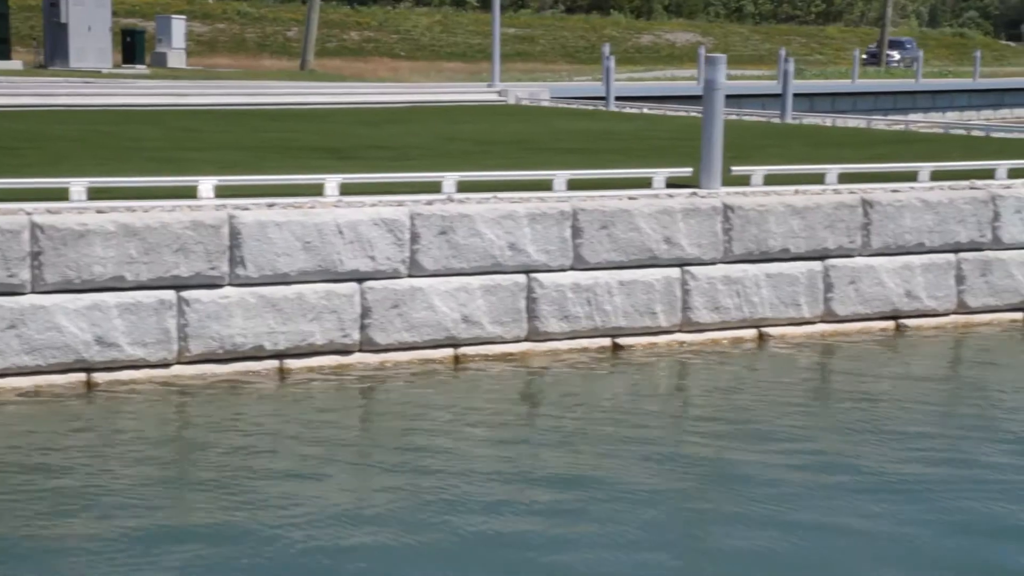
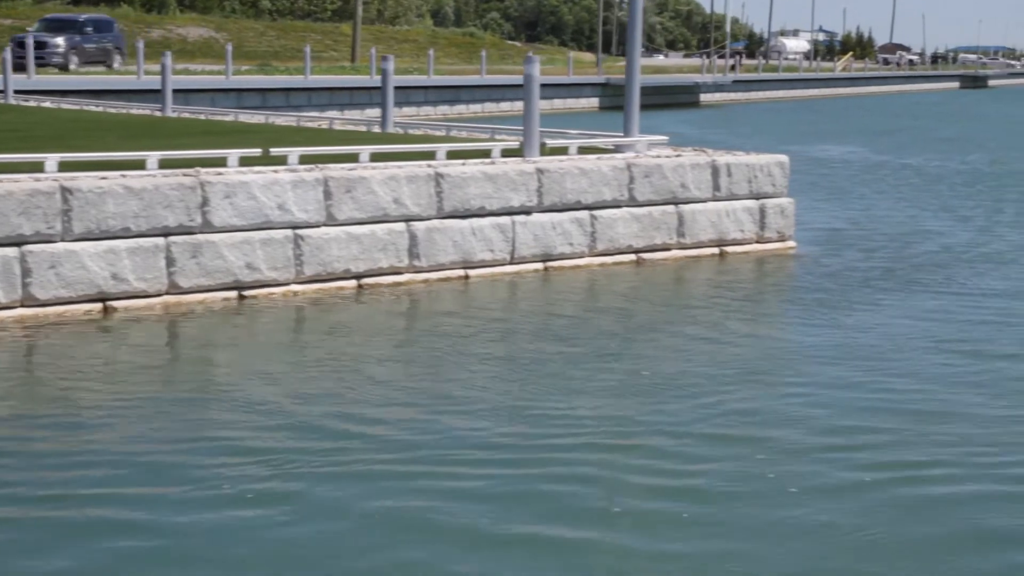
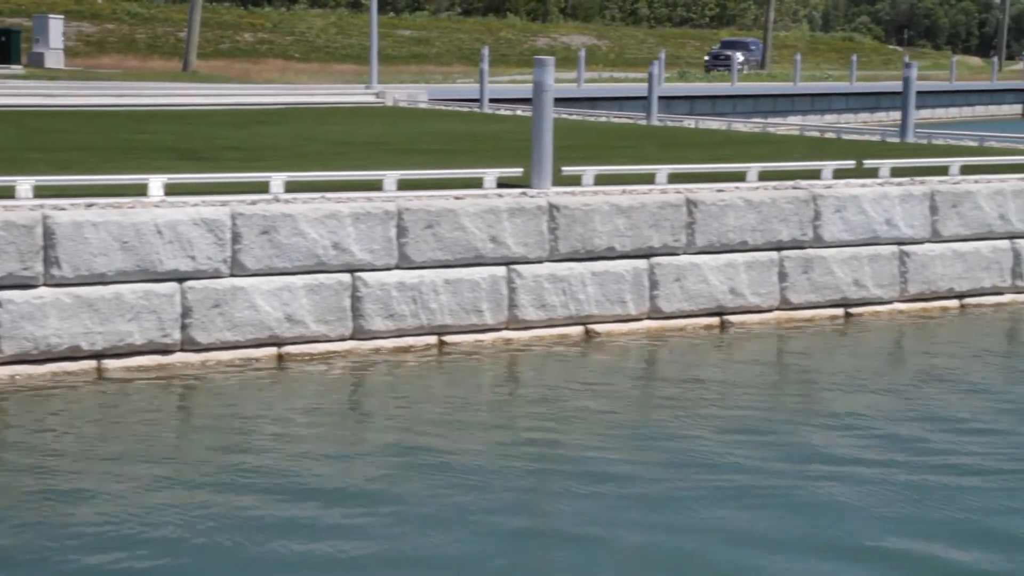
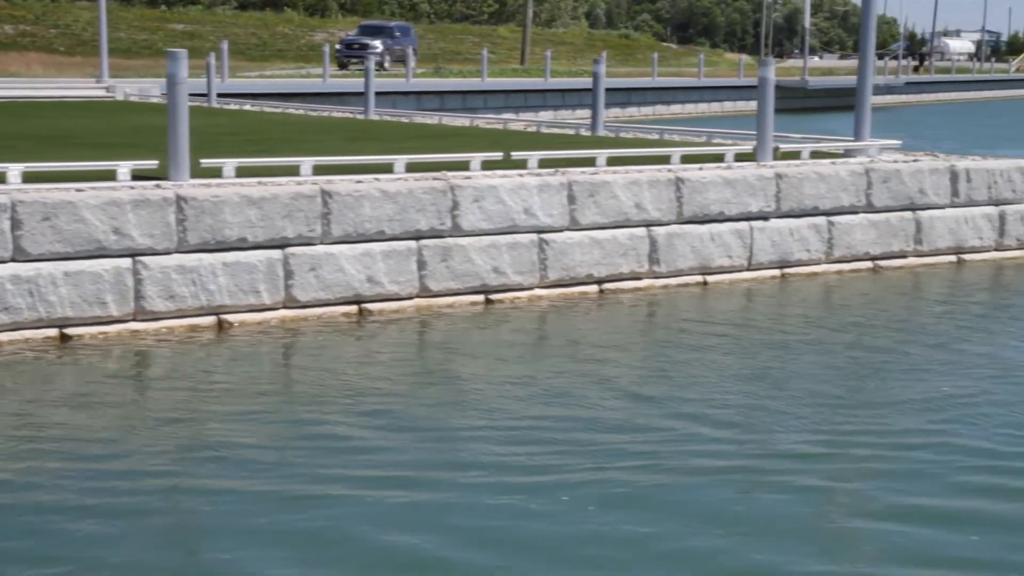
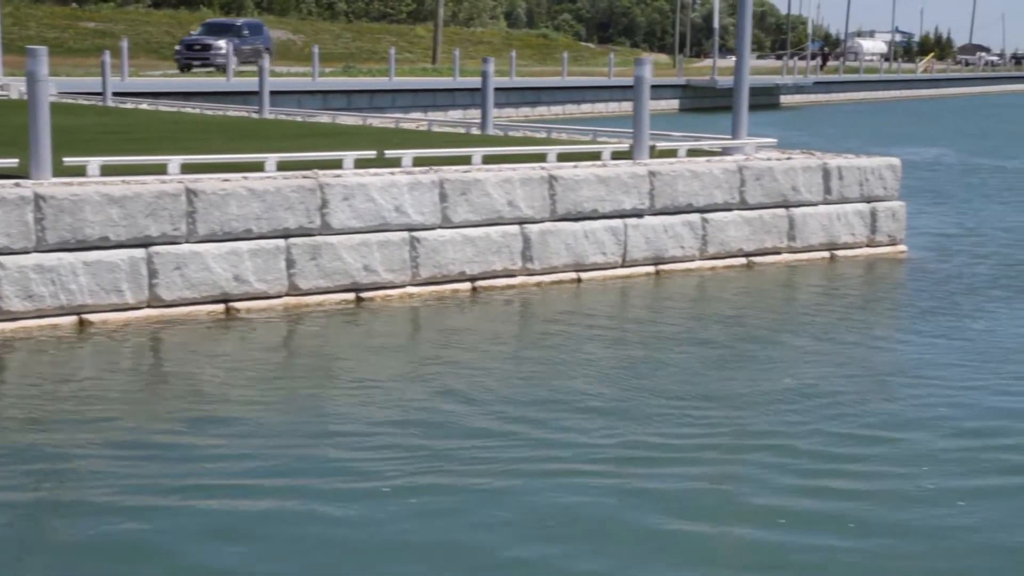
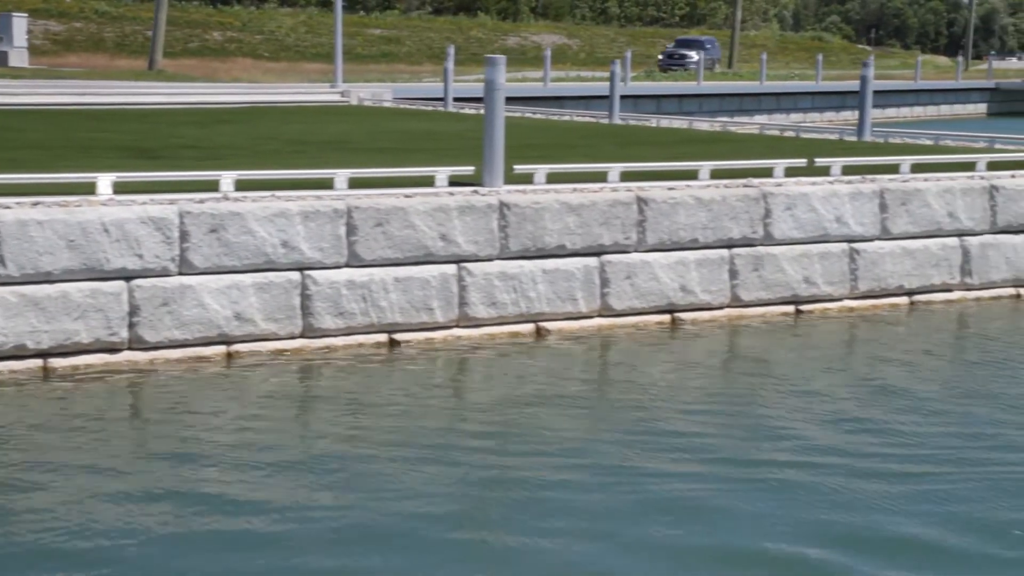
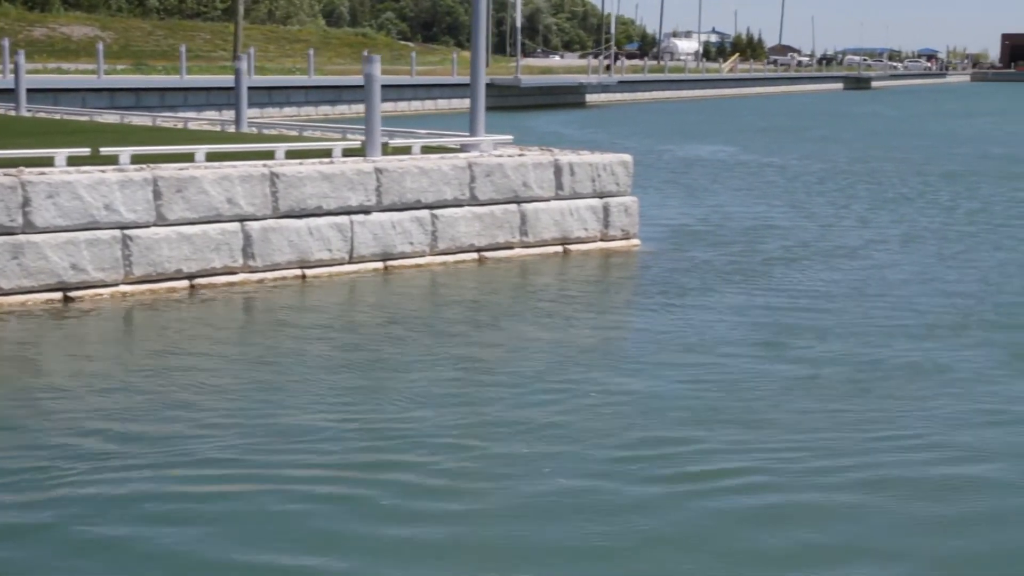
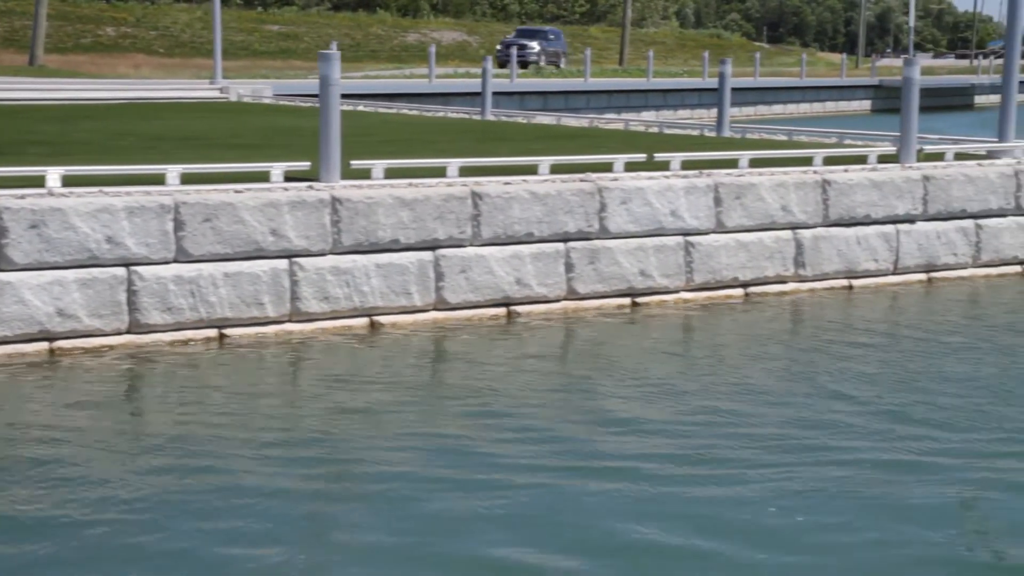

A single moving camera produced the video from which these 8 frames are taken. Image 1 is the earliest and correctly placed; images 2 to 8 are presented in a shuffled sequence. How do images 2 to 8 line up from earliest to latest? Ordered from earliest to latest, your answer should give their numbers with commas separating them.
3, 6, 8, 4, 5, 2, 7
